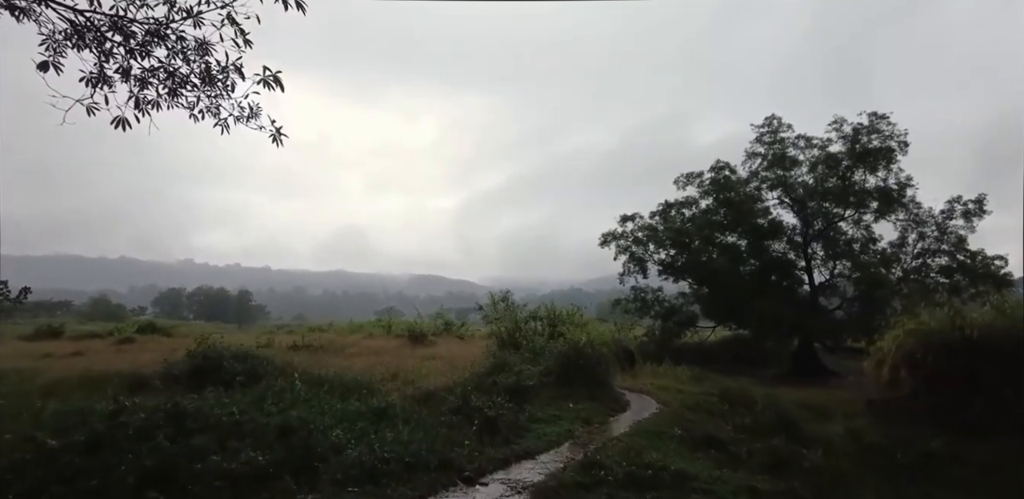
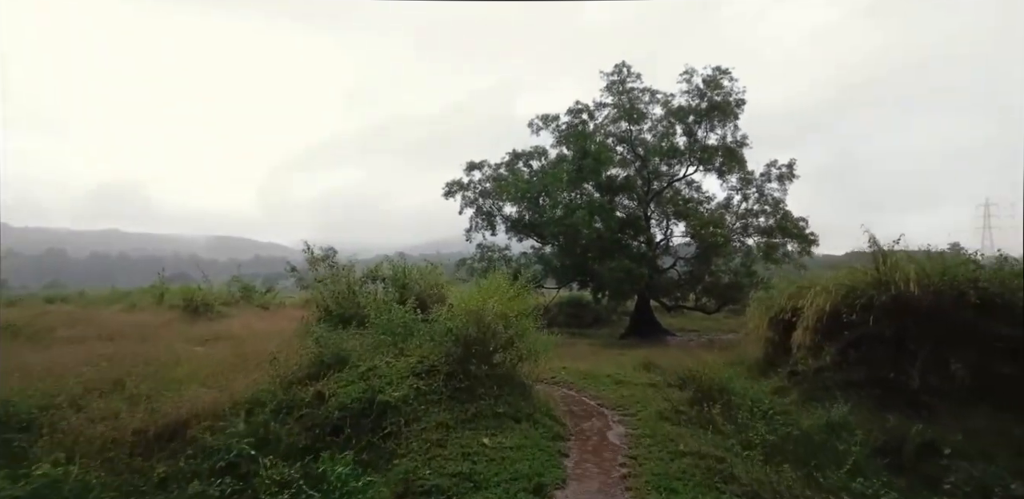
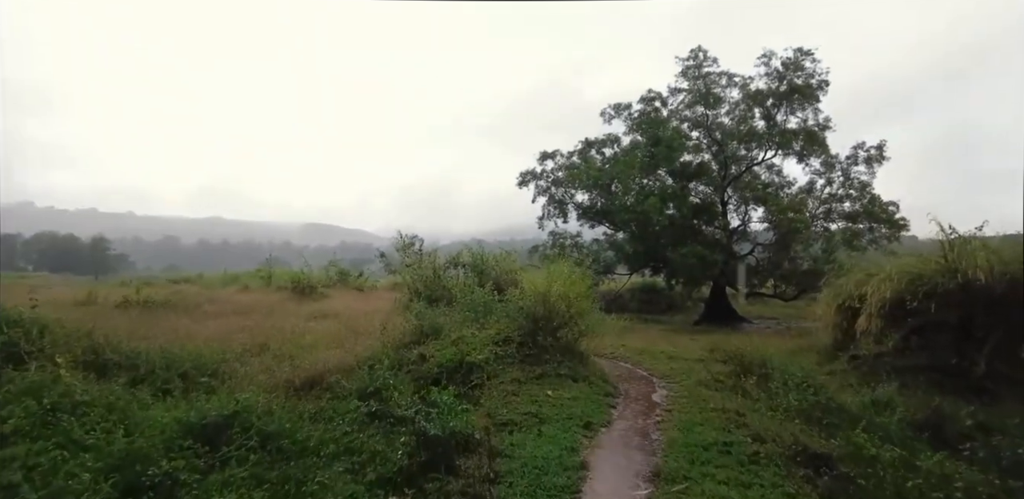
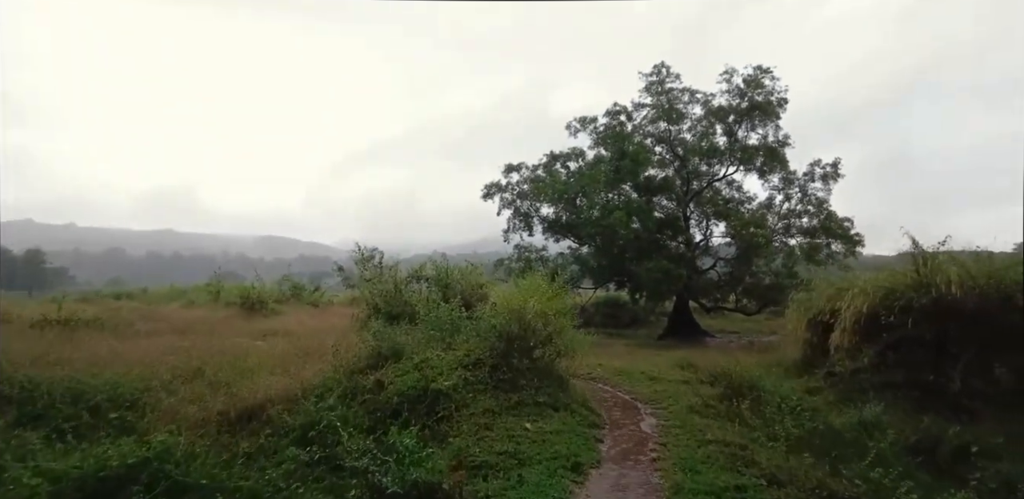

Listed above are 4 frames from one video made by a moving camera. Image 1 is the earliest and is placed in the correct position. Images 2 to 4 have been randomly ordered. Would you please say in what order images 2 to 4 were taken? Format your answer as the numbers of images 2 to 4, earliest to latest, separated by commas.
3, 4, 2
